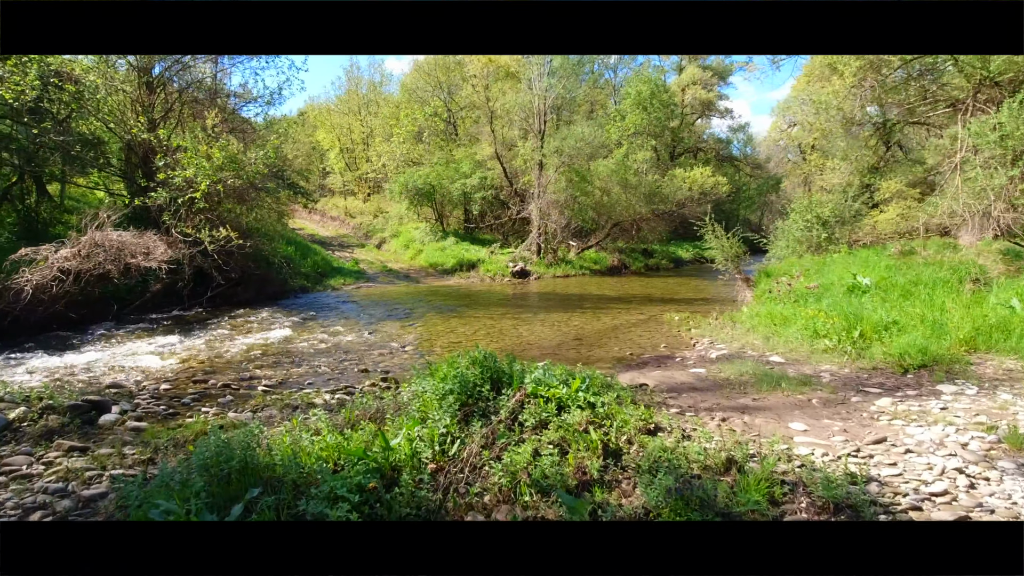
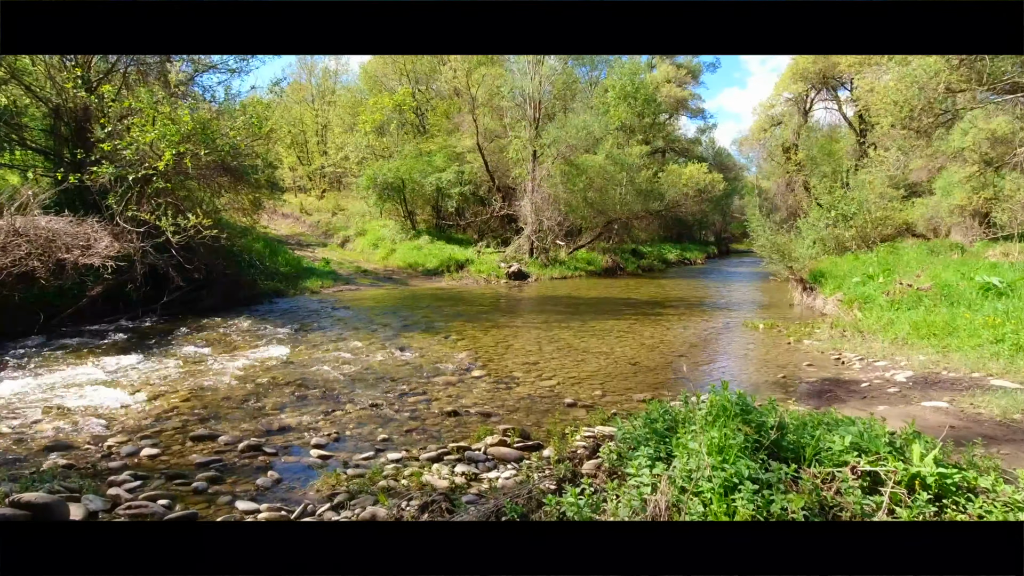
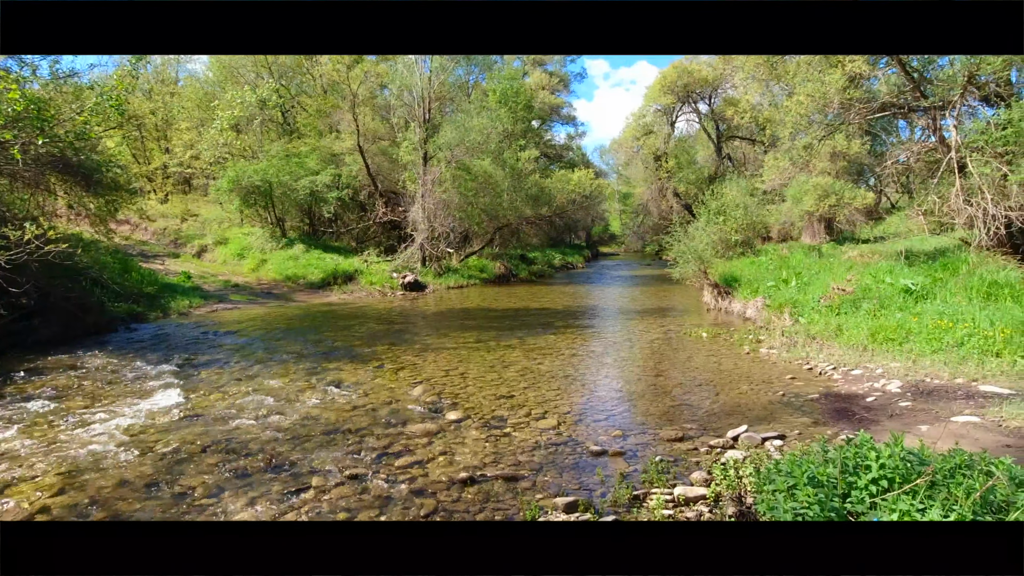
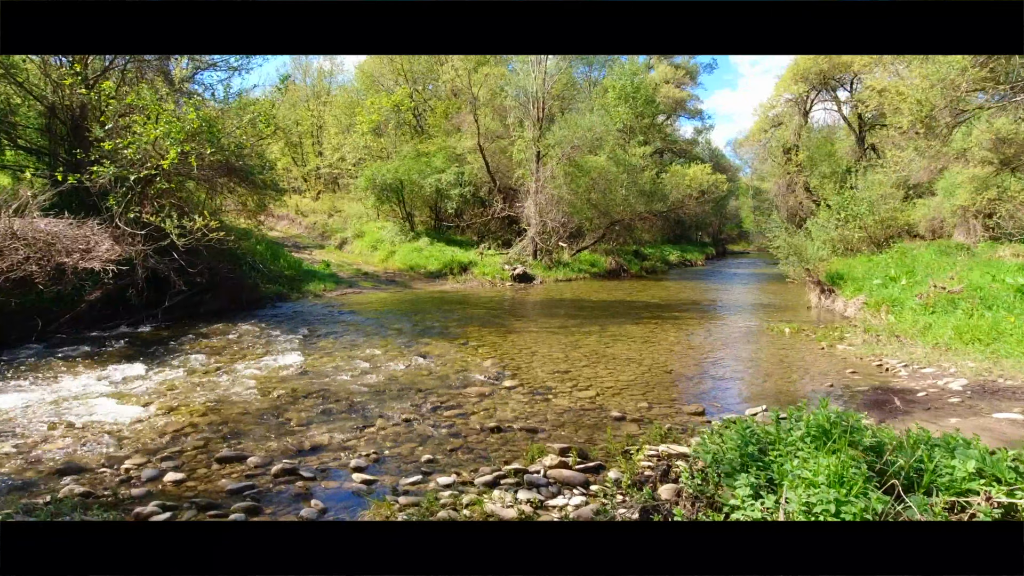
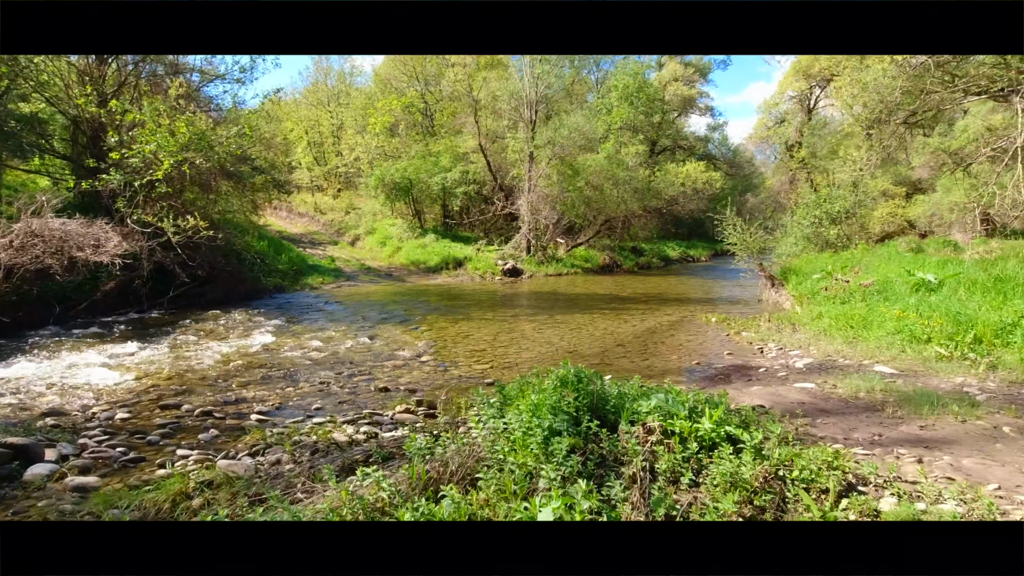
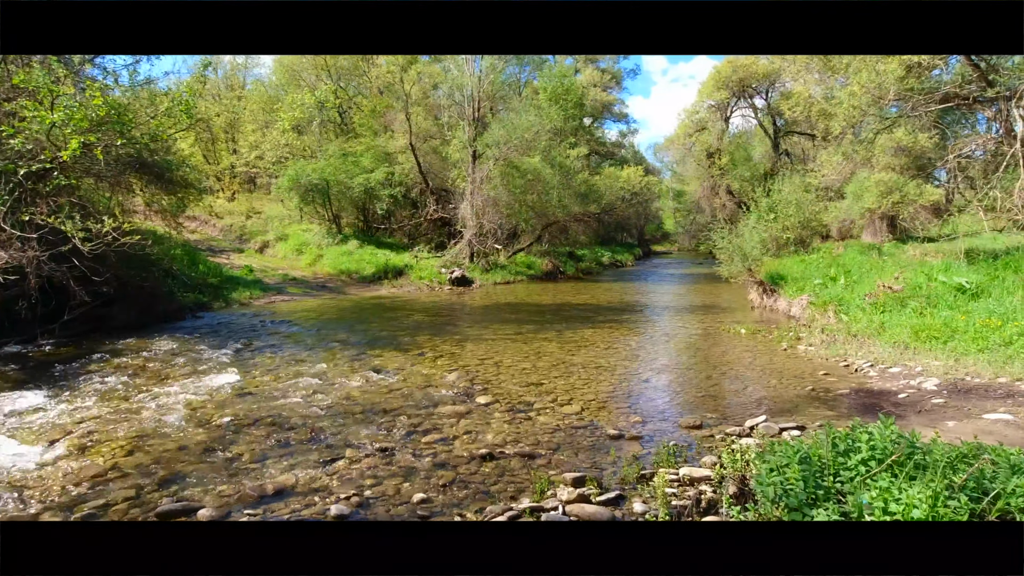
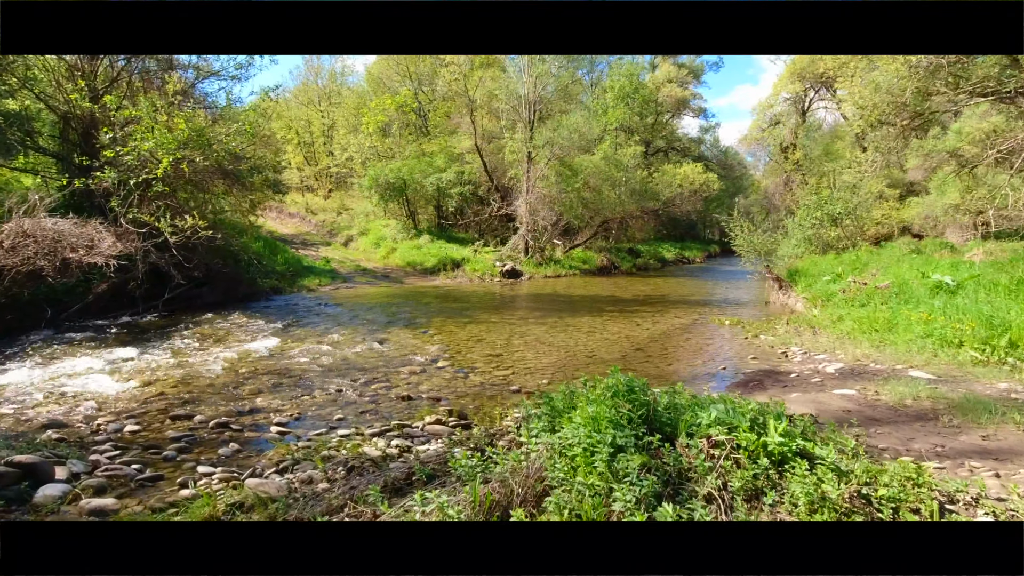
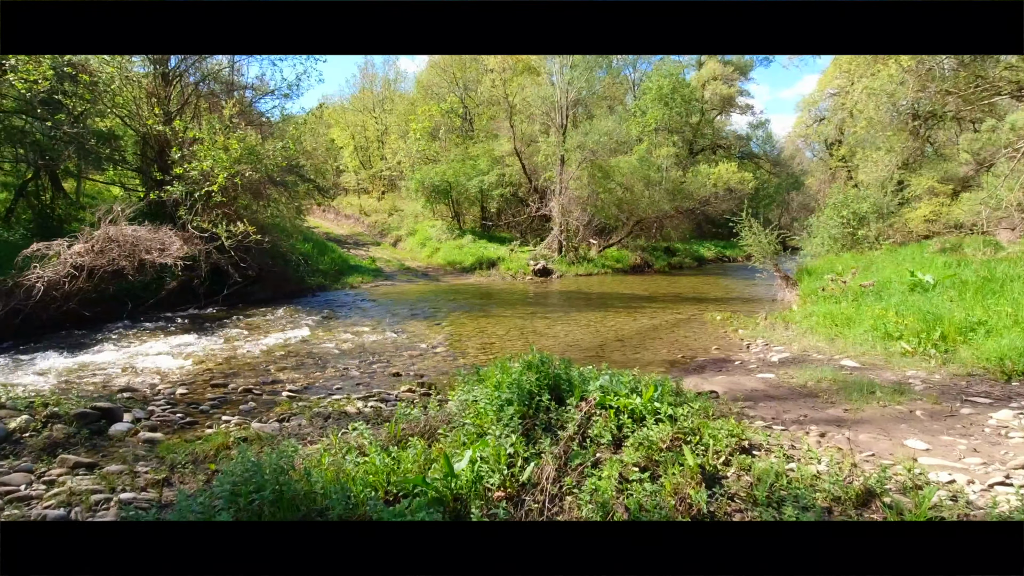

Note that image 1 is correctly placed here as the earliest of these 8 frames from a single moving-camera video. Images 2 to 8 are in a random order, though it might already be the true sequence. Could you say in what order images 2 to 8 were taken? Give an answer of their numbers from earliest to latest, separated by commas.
8, 5, 7, 2, 4, 6, 3
